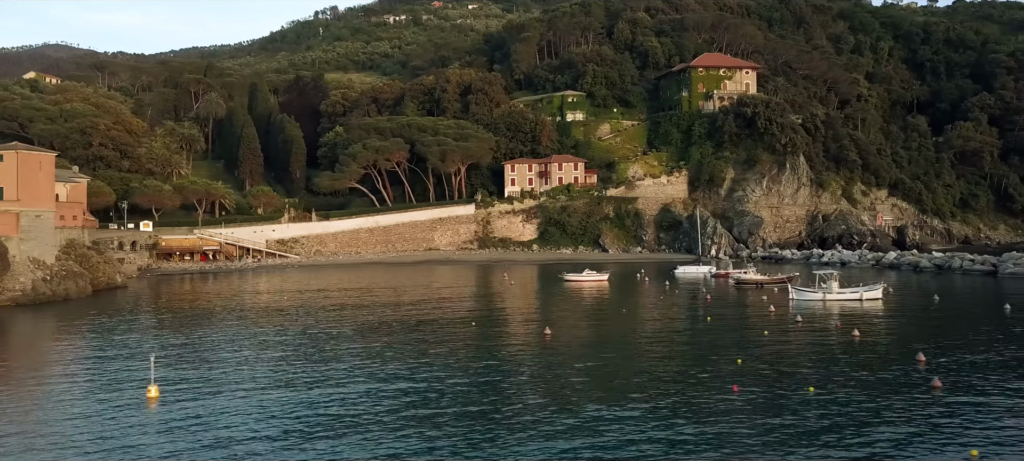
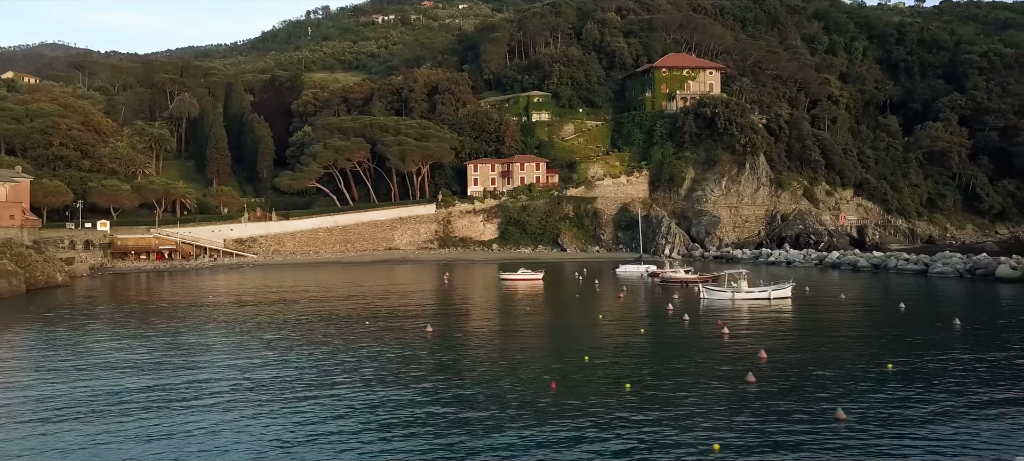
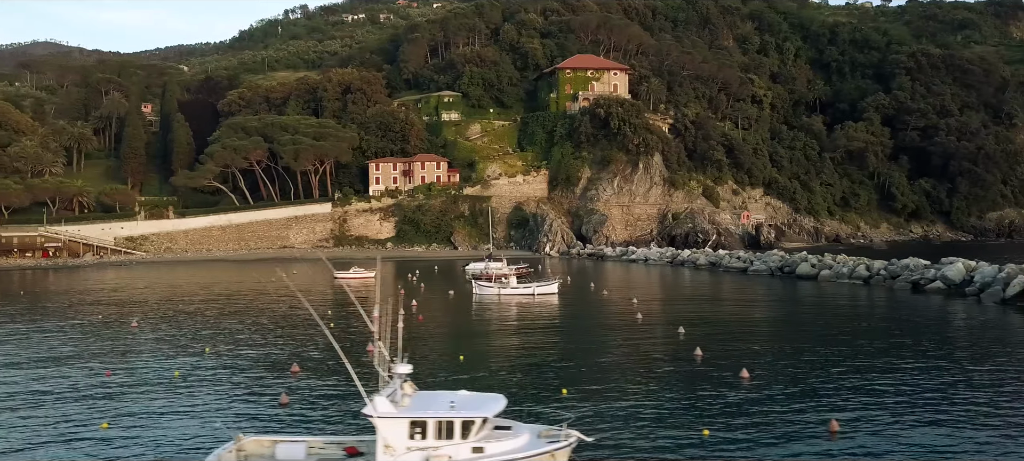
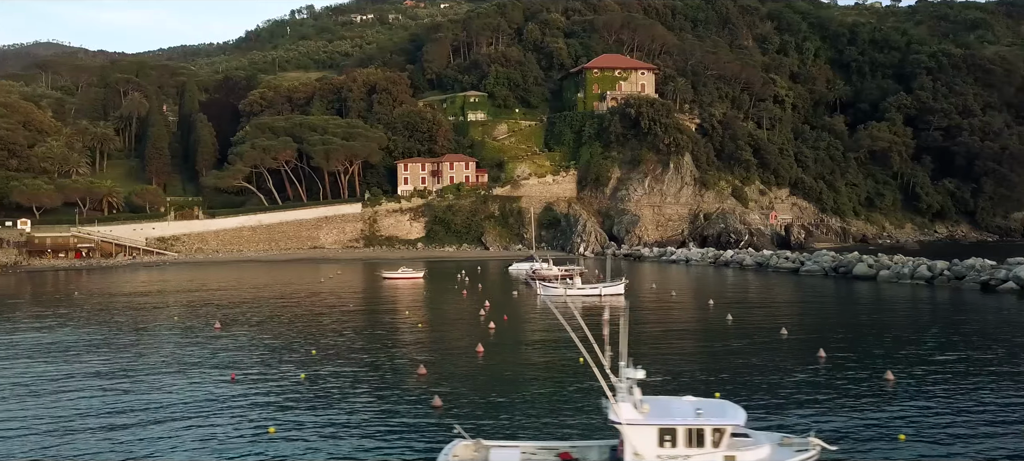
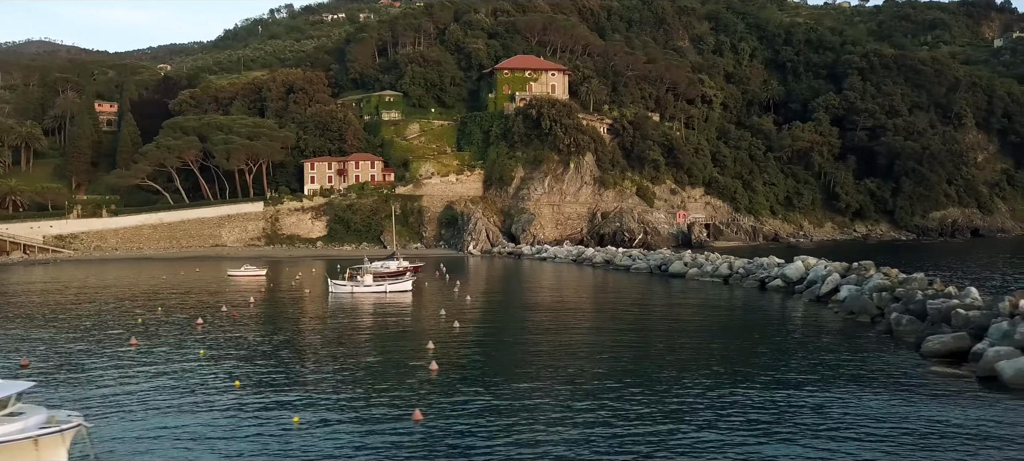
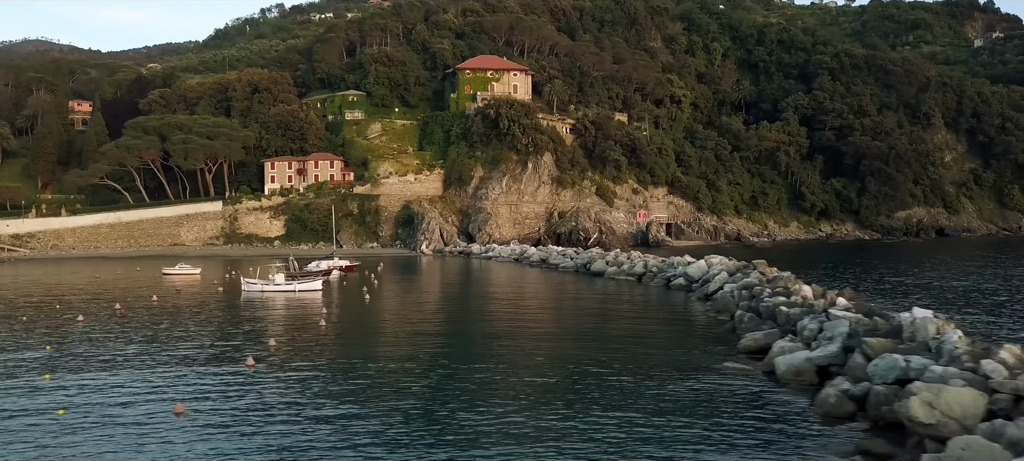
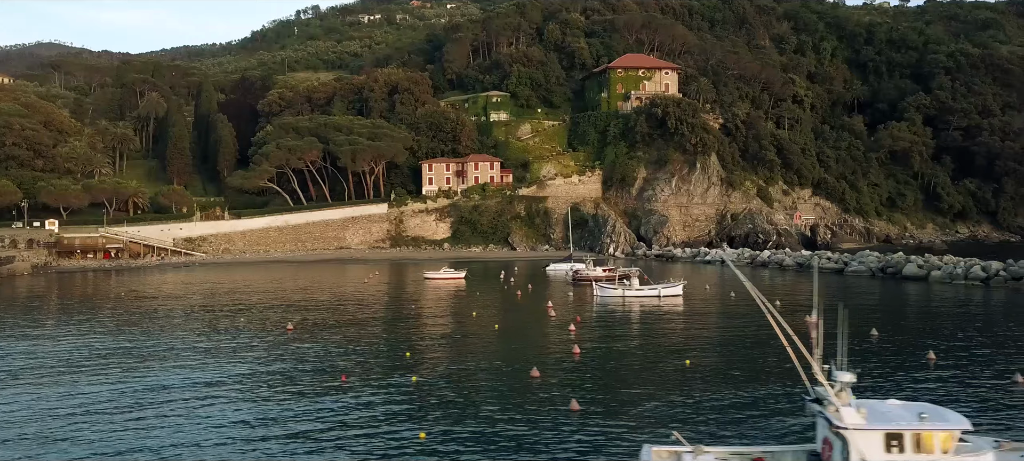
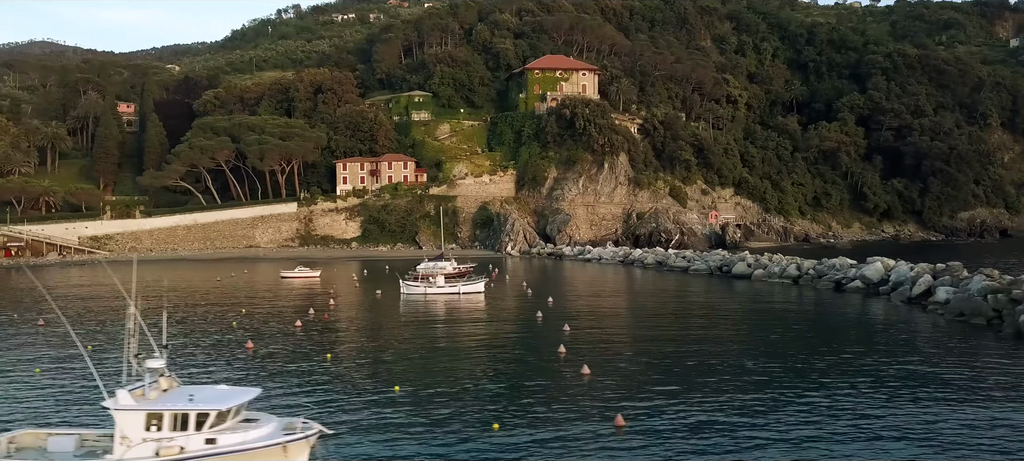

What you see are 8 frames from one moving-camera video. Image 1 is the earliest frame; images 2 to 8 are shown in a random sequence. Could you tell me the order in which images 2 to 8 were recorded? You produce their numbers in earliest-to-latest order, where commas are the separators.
2, 7, 4, 3, 8, 5, 6
